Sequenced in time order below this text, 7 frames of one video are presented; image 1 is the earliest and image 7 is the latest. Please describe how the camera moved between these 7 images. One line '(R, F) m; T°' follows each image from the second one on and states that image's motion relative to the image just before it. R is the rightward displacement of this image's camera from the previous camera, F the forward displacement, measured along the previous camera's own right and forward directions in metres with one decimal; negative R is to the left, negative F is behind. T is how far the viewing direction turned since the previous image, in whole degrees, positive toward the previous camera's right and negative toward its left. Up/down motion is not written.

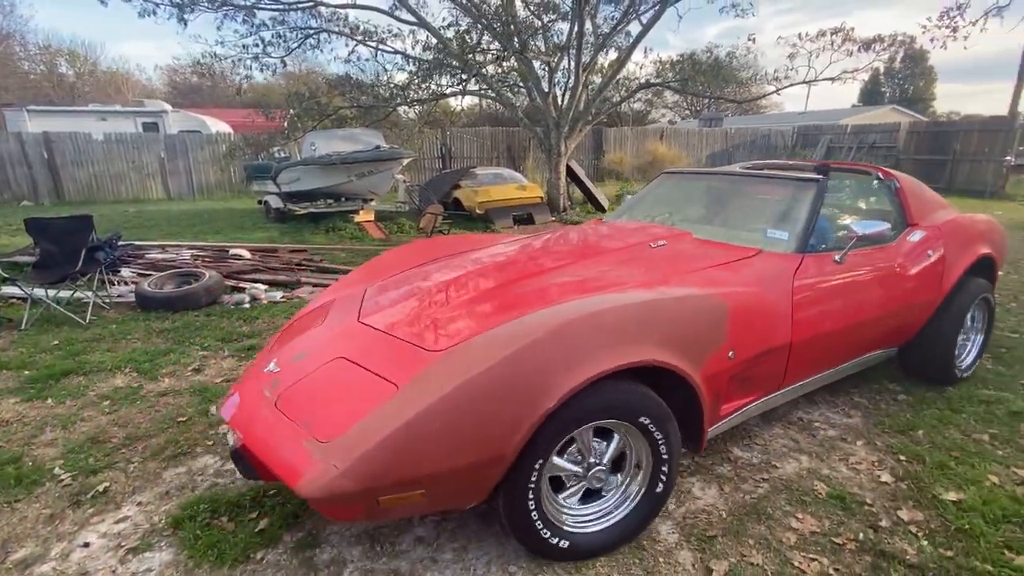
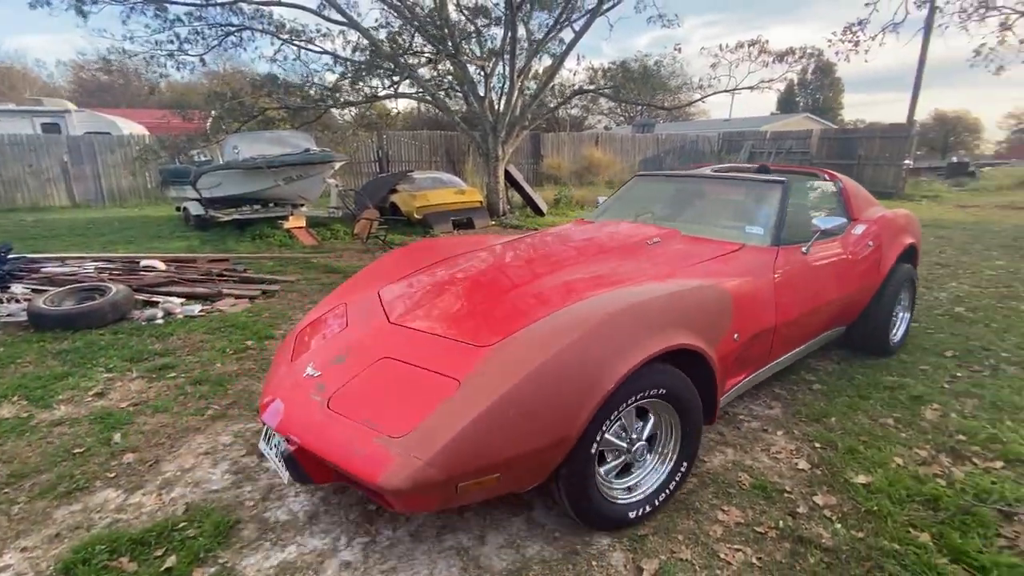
(+0.1, 0.0) m; +6°
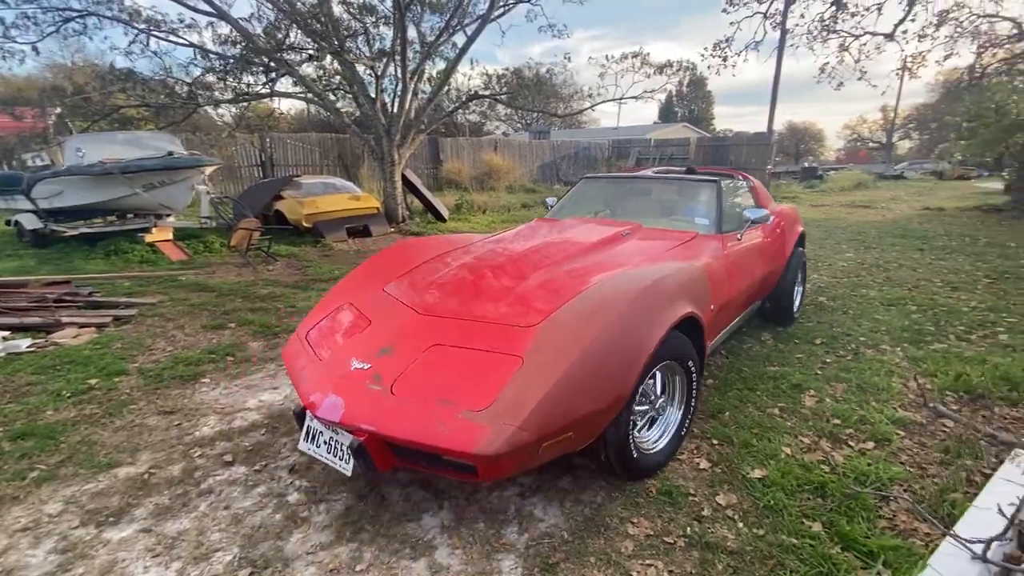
(+0.1, +0.2) m; +11°
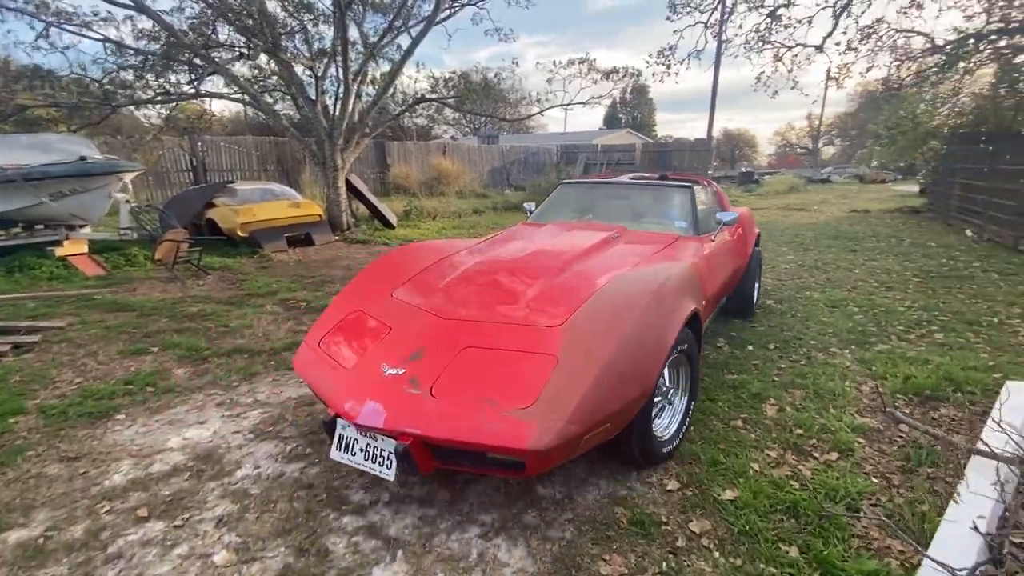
(0.0, +0.2) m; +6°
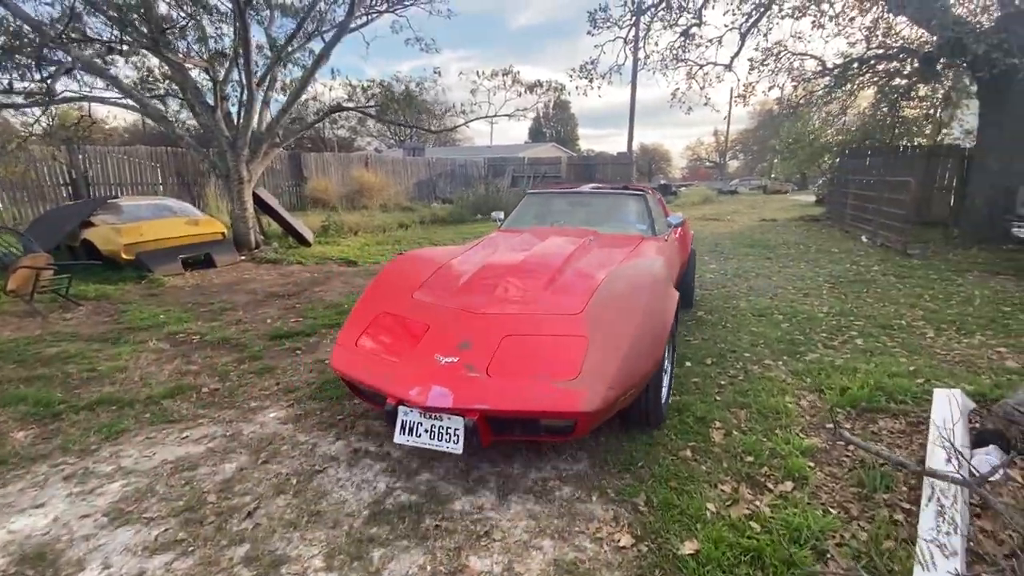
(0.0, +0.3) m; +8°
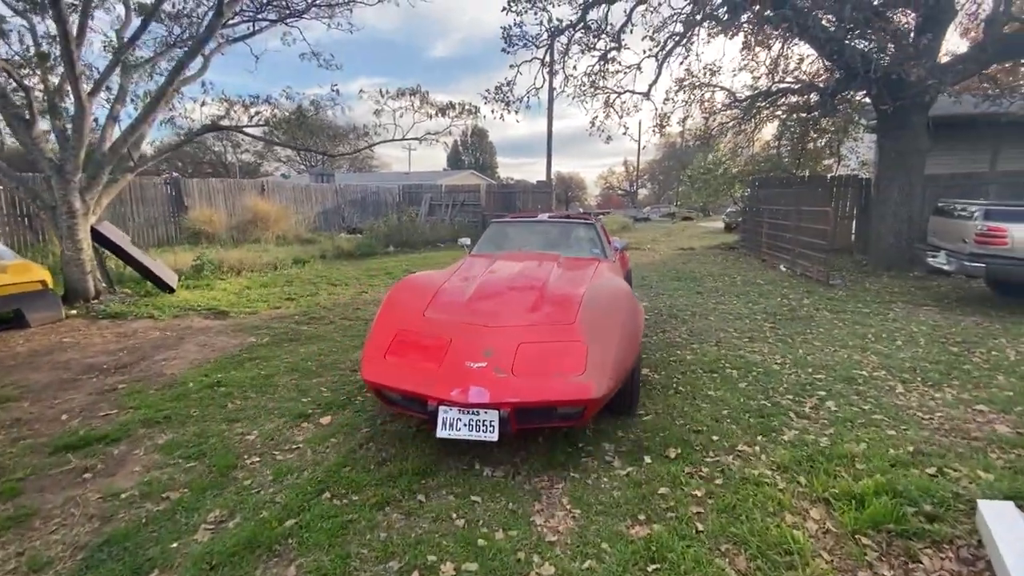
(+0.2, +1.0) m; +9°
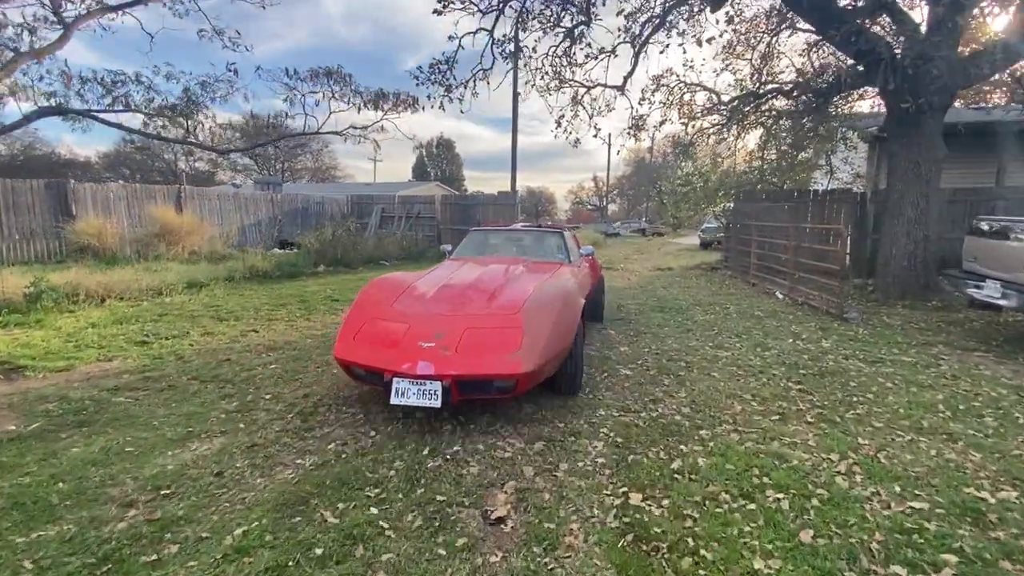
(+0.4, +1.8) m; +3°
